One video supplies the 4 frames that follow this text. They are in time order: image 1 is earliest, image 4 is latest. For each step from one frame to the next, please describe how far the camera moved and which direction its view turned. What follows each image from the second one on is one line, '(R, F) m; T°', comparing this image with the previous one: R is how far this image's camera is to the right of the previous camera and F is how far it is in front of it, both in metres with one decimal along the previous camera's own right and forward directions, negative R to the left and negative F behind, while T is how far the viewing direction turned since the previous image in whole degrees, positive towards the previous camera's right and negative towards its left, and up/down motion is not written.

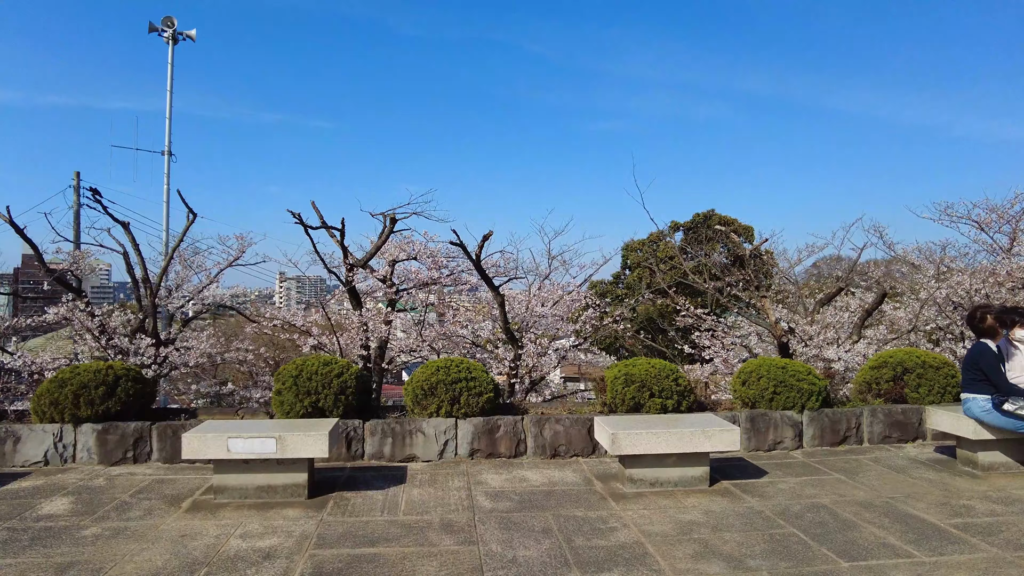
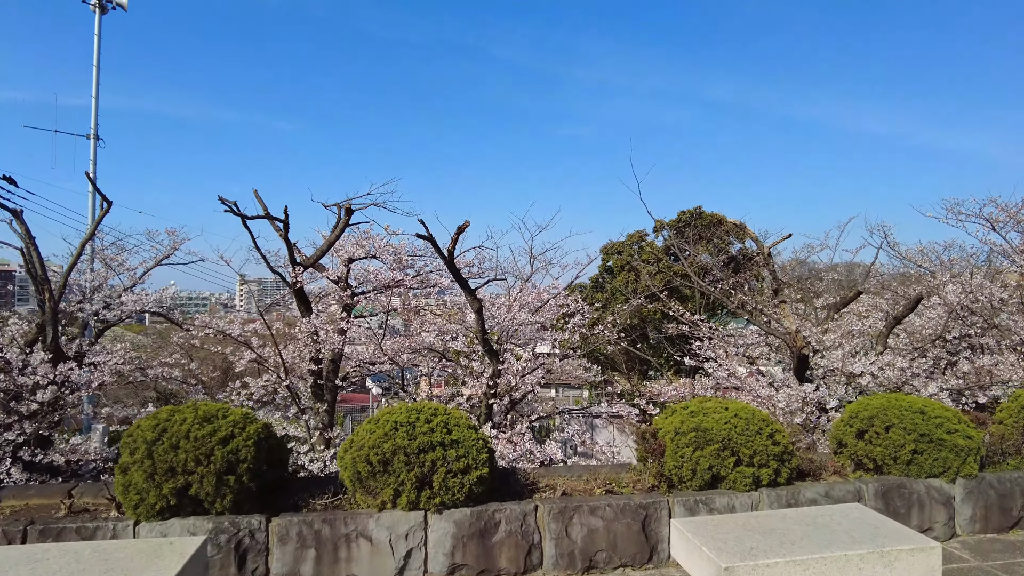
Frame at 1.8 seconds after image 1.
(-0.1, +1.1) m; +3°
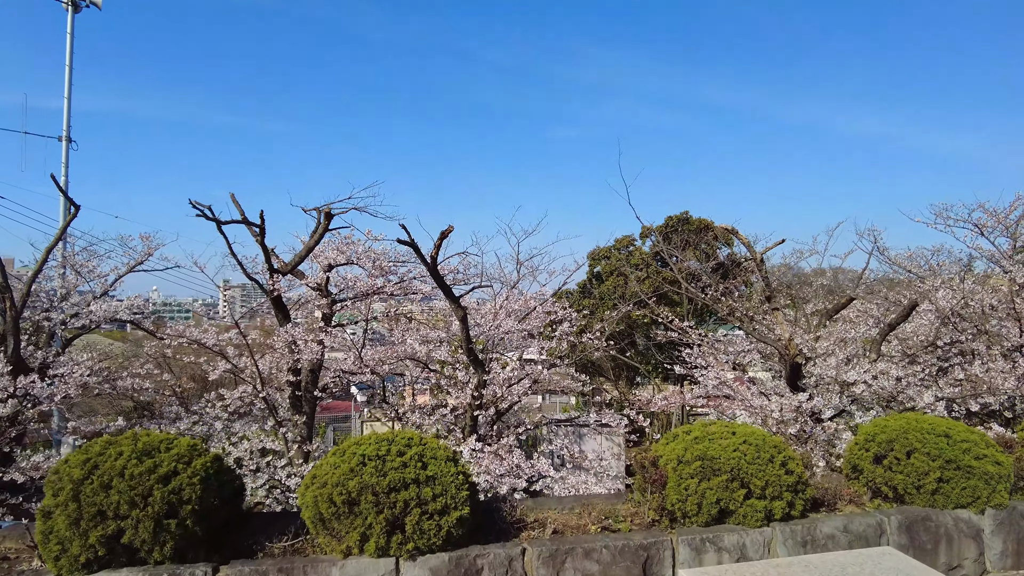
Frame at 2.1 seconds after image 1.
(0.0, +0.2) m; +1°
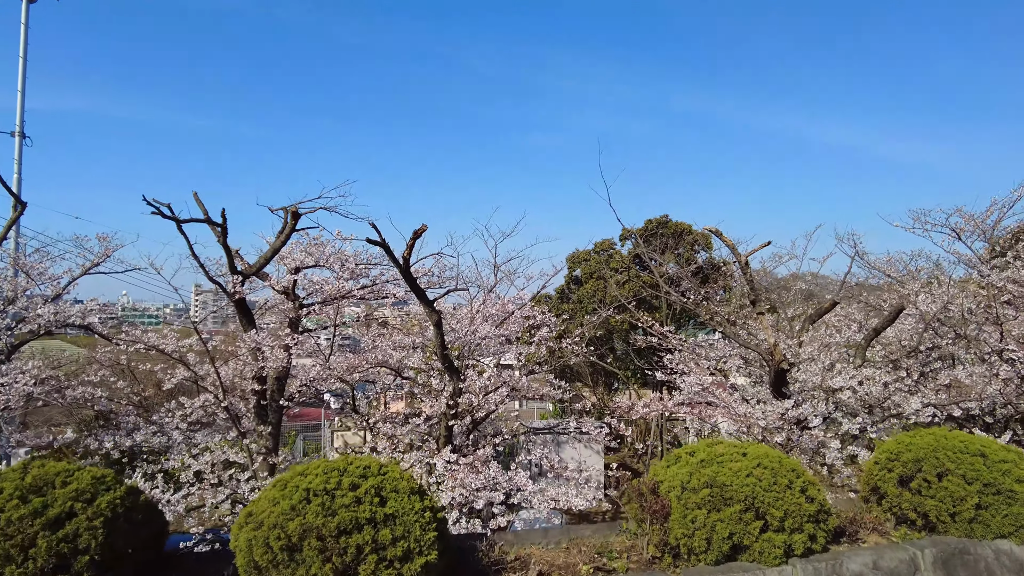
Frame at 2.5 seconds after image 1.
(0.0, +0.3) m; +2°
